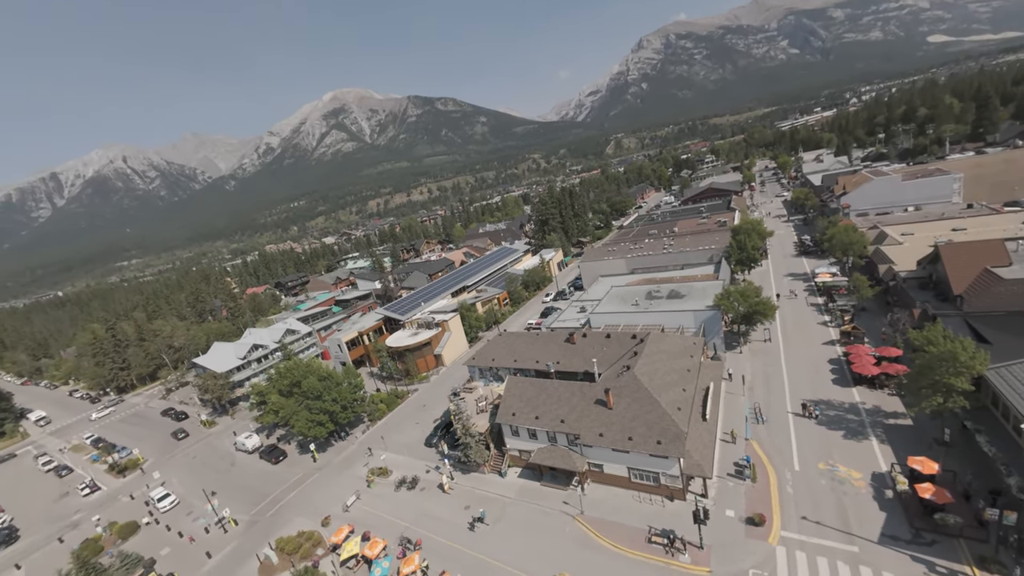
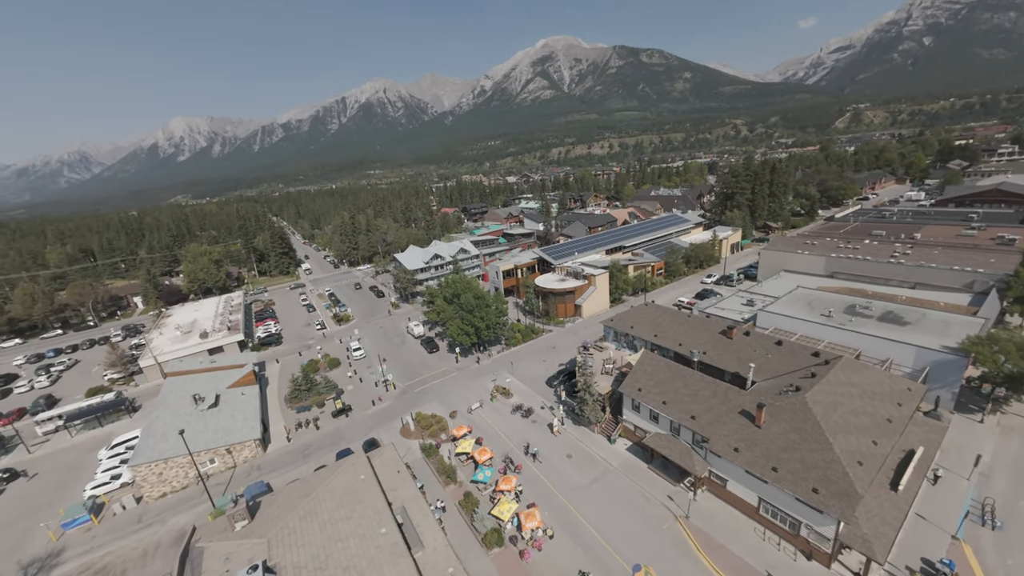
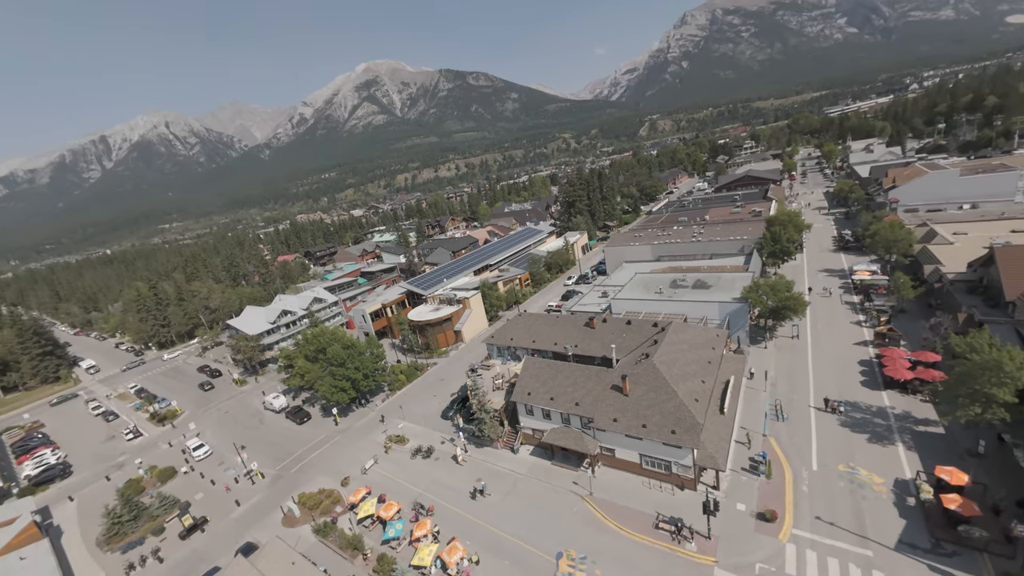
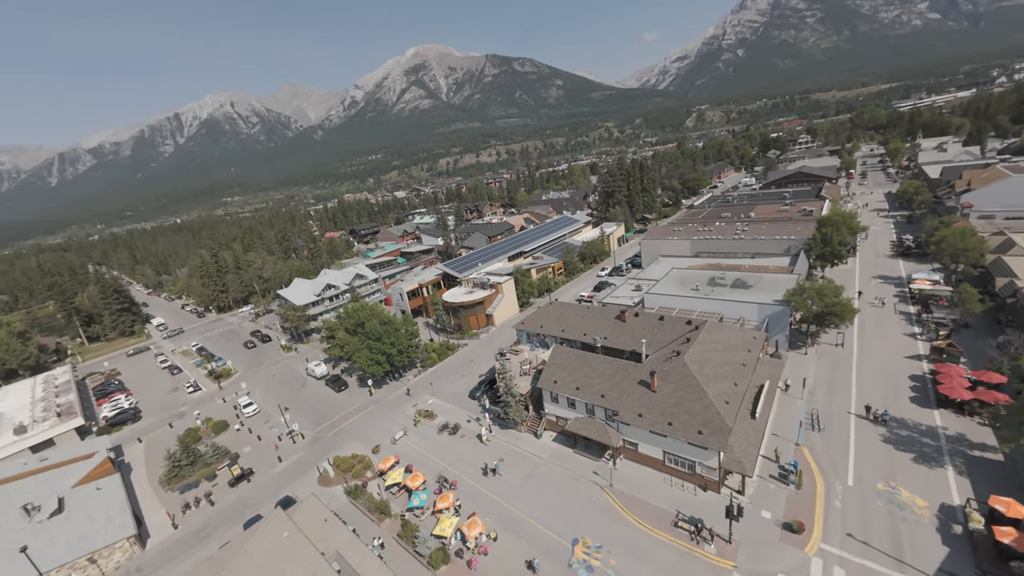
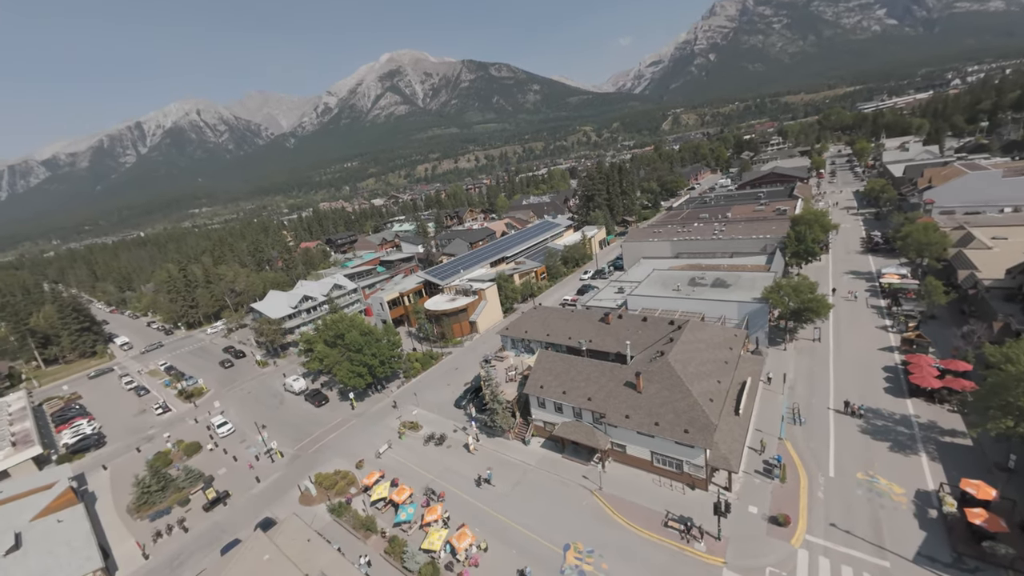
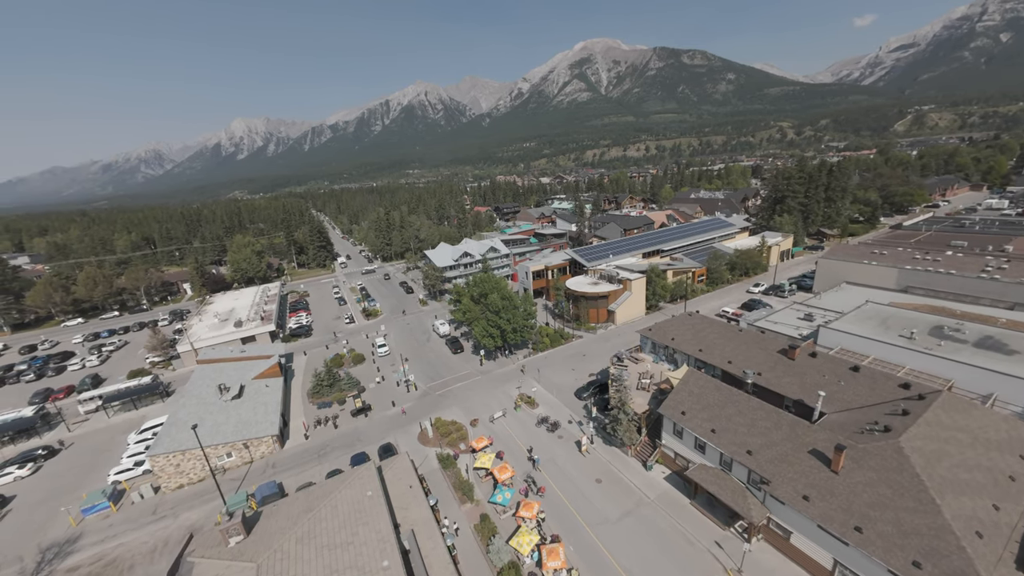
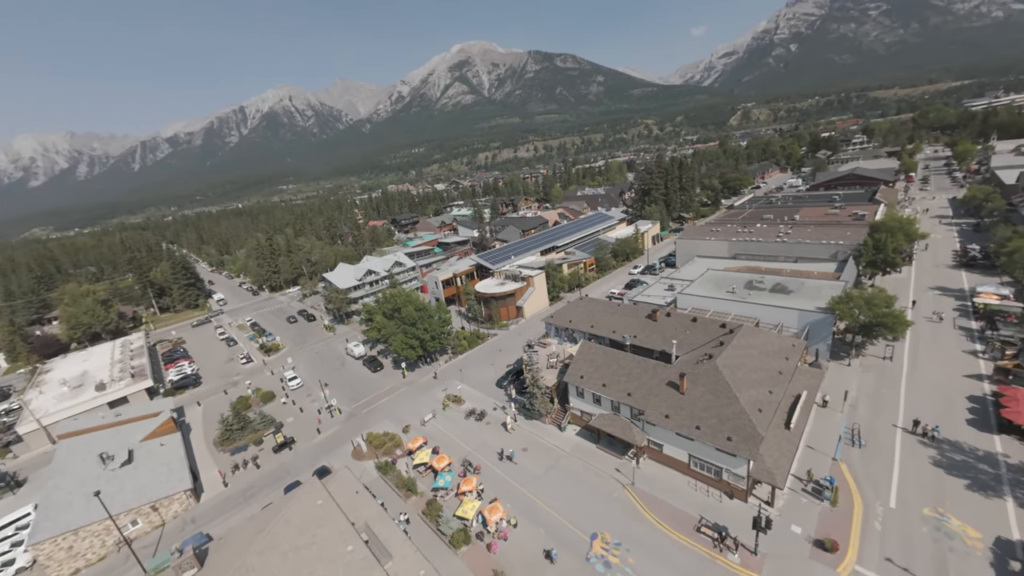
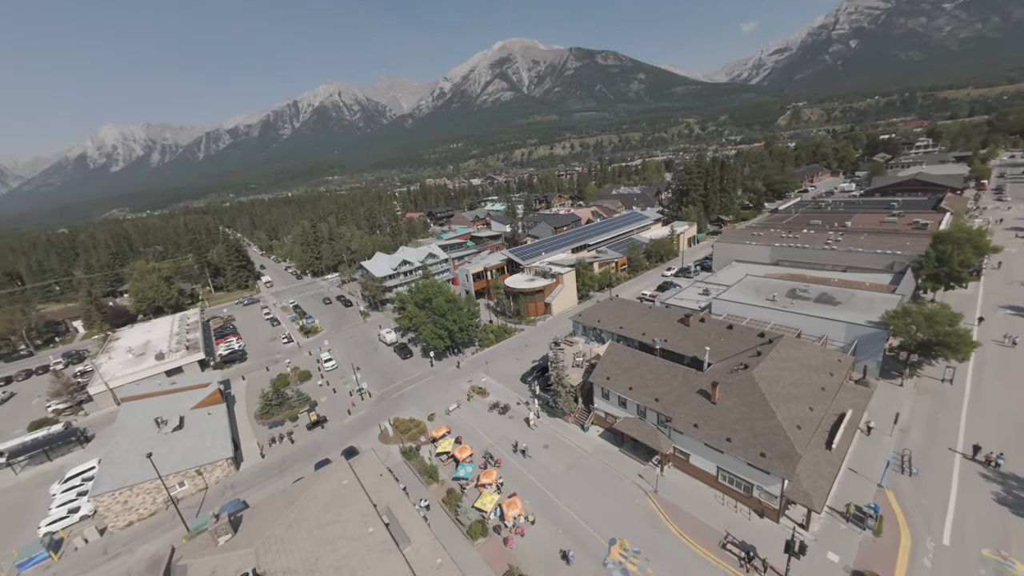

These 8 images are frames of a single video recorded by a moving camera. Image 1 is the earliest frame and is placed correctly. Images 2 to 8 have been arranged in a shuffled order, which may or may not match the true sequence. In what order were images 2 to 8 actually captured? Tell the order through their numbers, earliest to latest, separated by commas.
3, 5, 4, 7, 8, 2, 6
